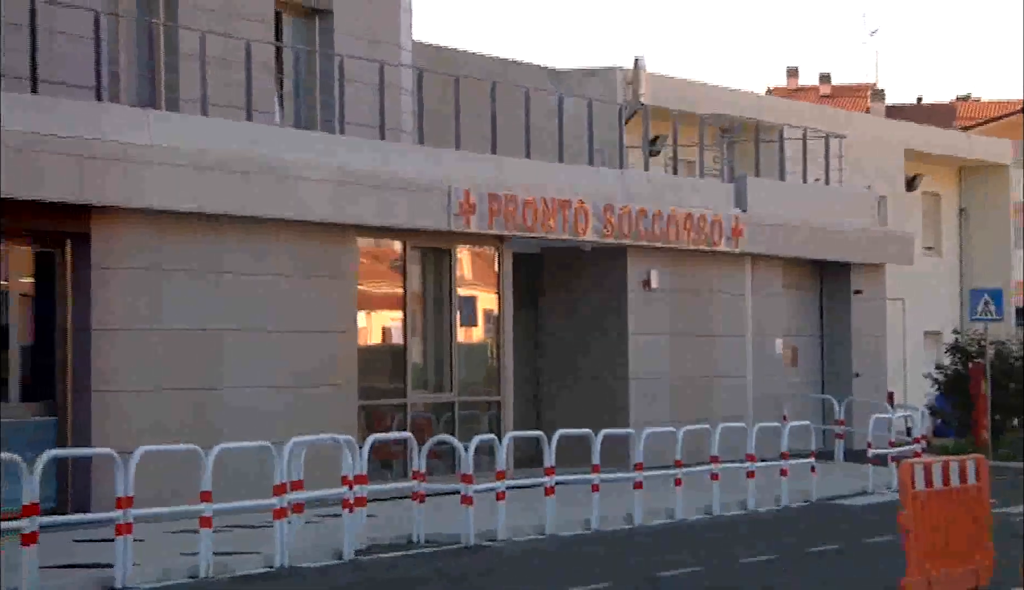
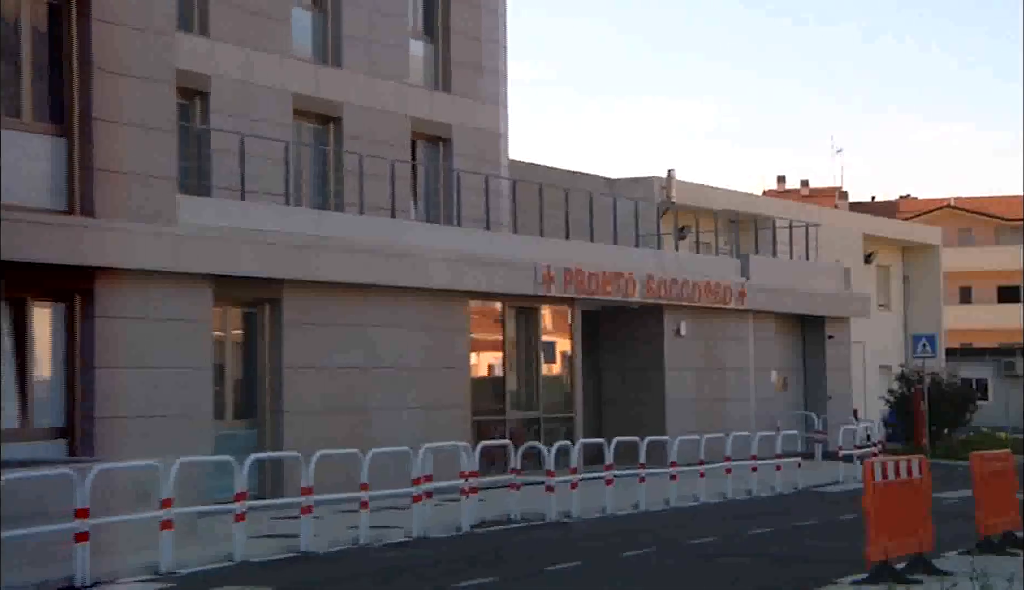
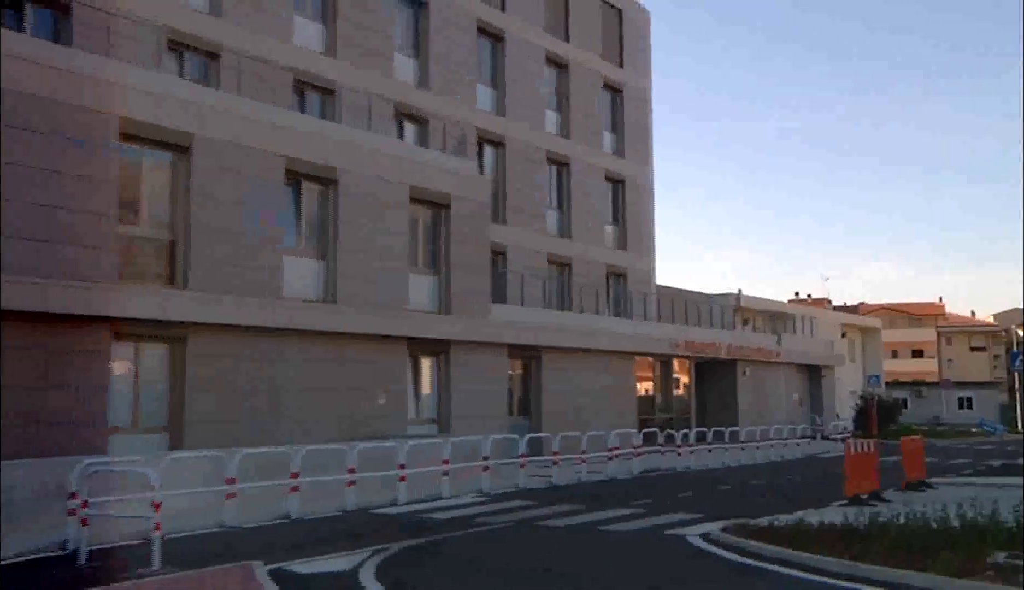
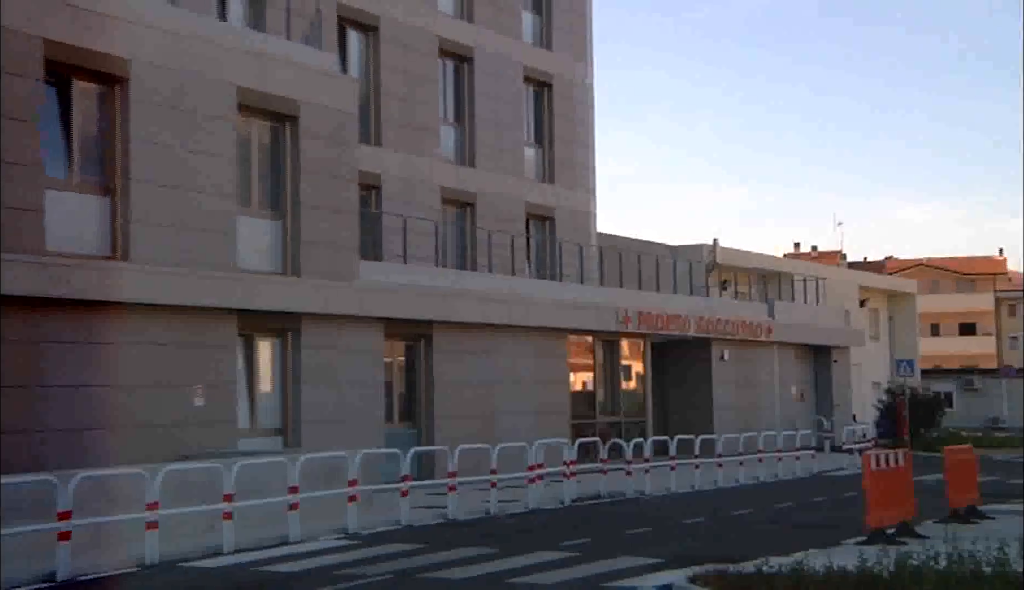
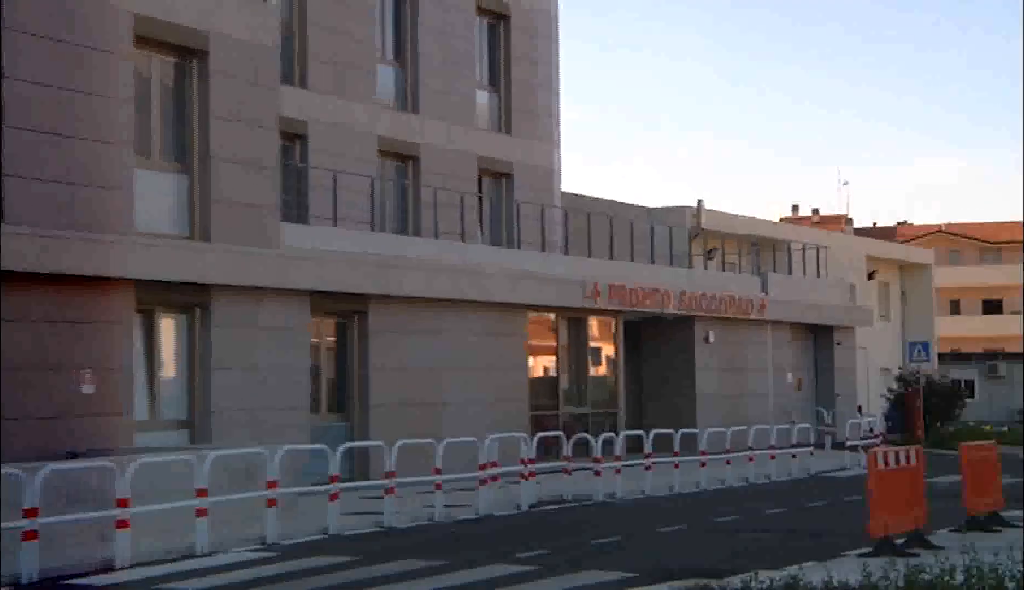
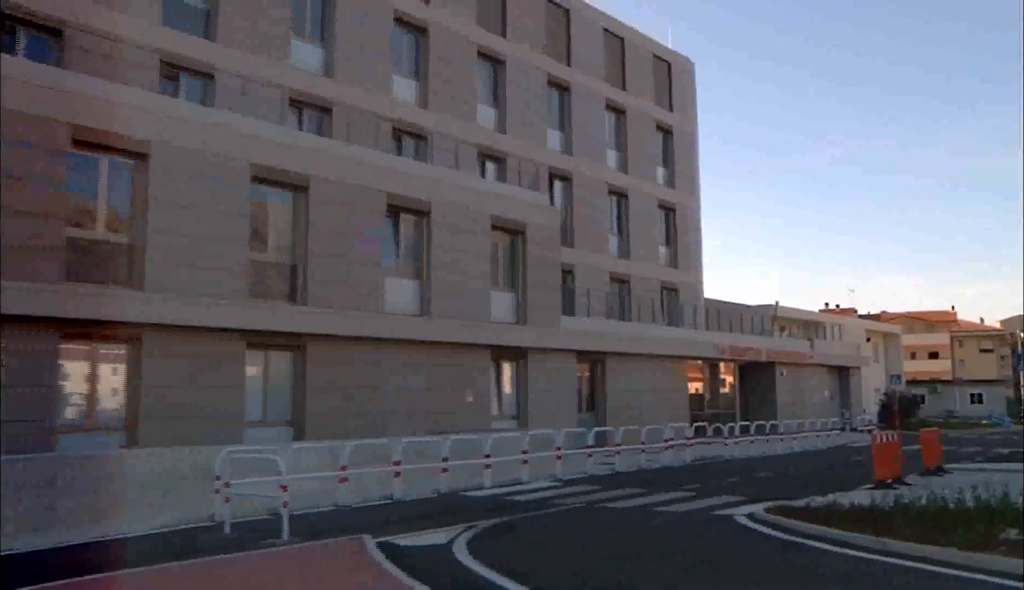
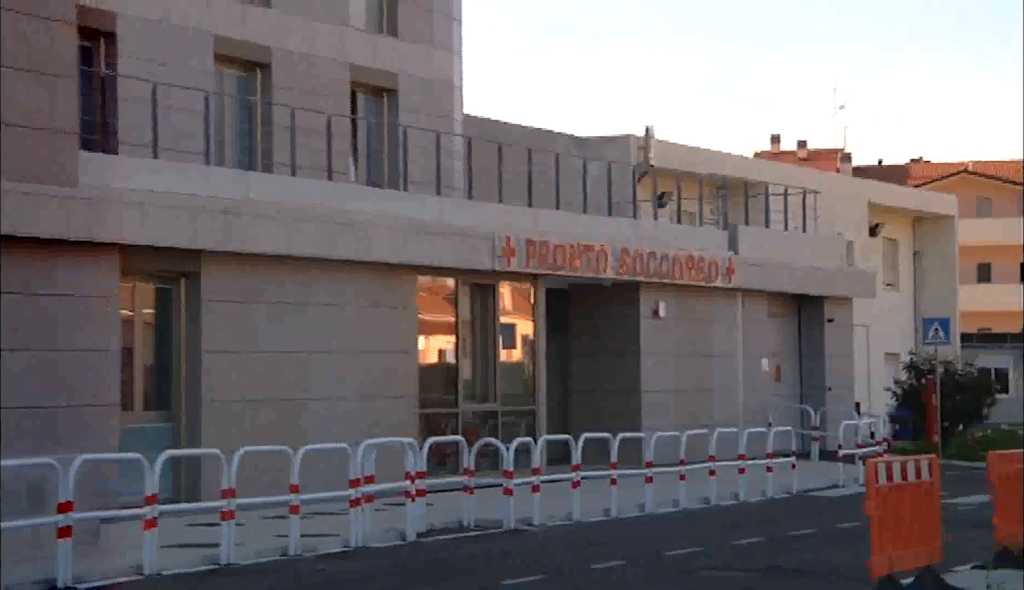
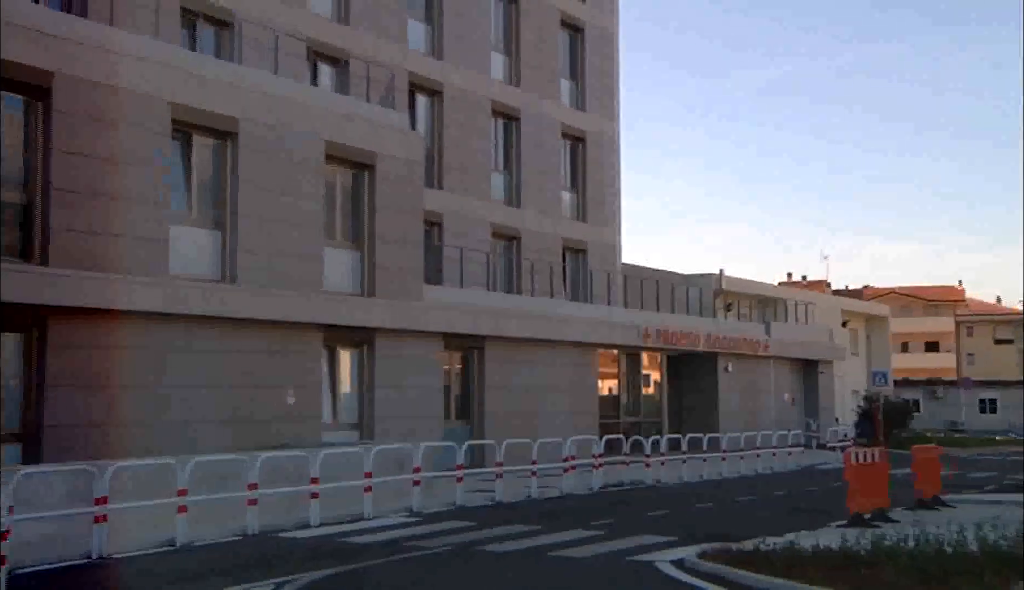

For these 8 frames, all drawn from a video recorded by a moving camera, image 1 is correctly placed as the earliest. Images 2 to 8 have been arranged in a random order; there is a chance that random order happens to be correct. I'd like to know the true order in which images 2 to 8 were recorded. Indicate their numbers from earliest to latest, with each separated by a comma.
7, 2, 5, 4, 8, 3, 6
